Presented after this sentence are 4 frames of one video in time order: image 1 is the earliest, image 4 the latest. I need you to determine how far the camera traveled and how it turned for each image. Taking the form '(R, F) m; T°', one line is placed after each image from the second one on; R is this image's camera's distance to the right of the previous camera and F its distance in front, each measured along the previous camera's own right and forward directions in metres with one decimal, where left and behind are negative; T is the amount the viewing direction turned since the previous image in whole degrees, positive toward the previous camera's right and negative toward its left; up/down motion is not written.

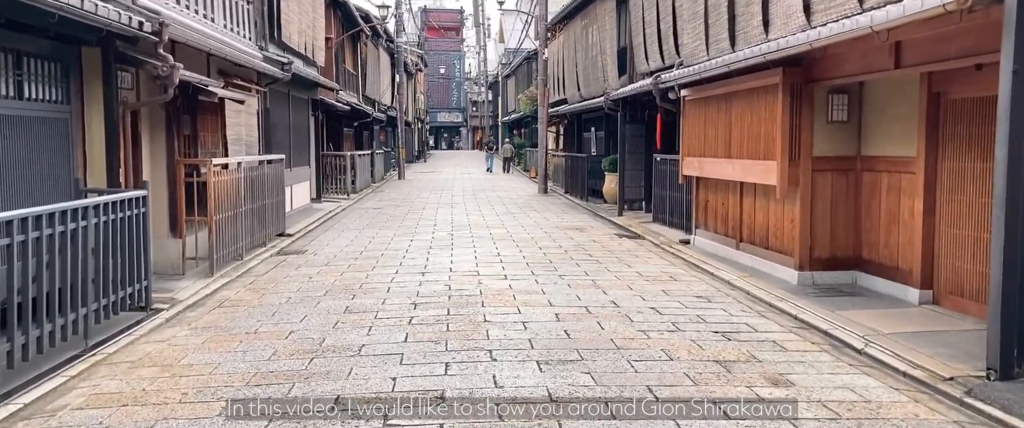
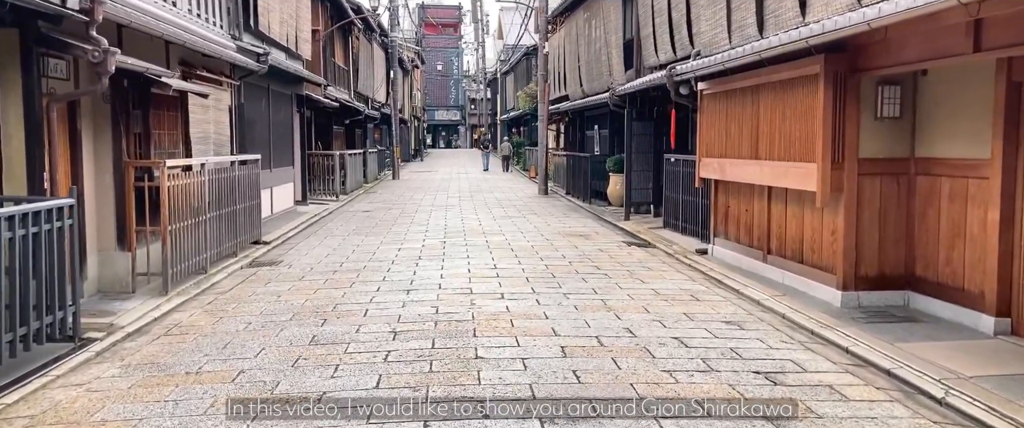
(0.0, +1.2) m; 0°
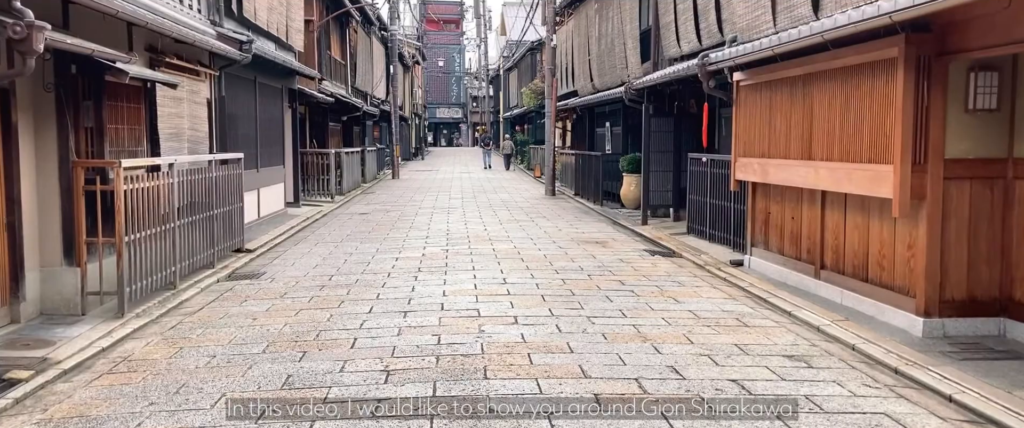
(-0.1, +1.3) m; 0°
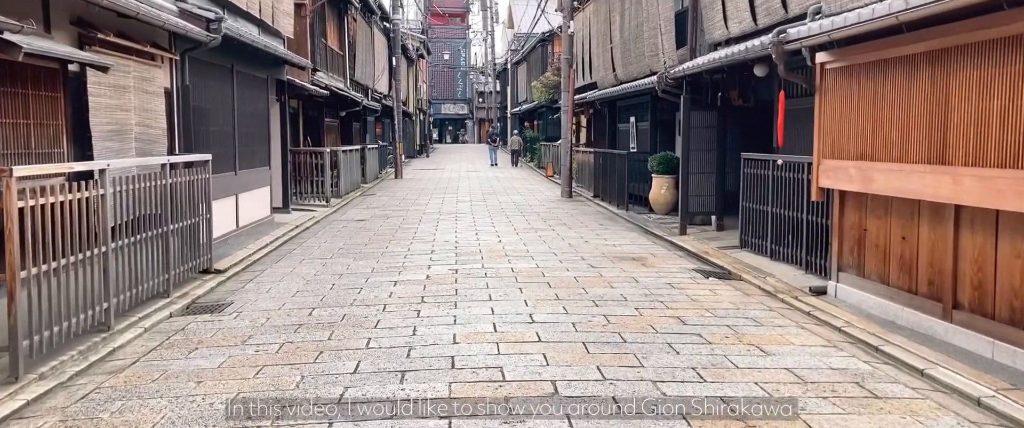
(-0.2, +2.0) m; 0°
